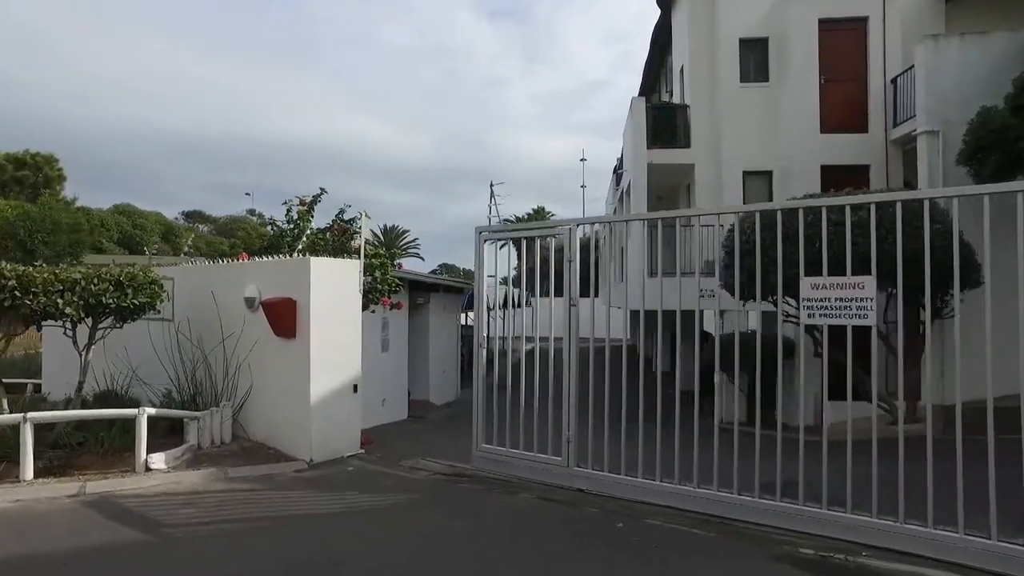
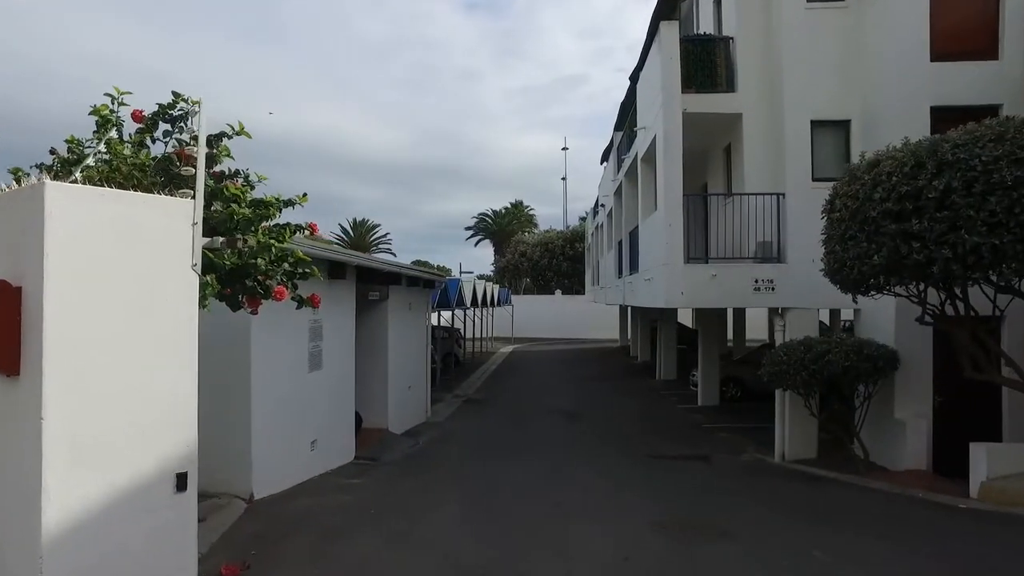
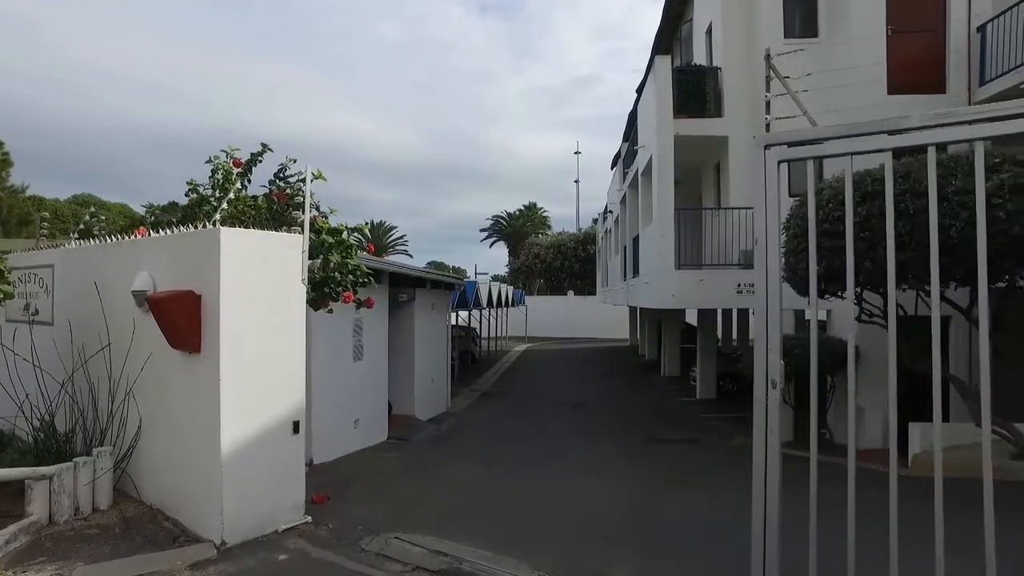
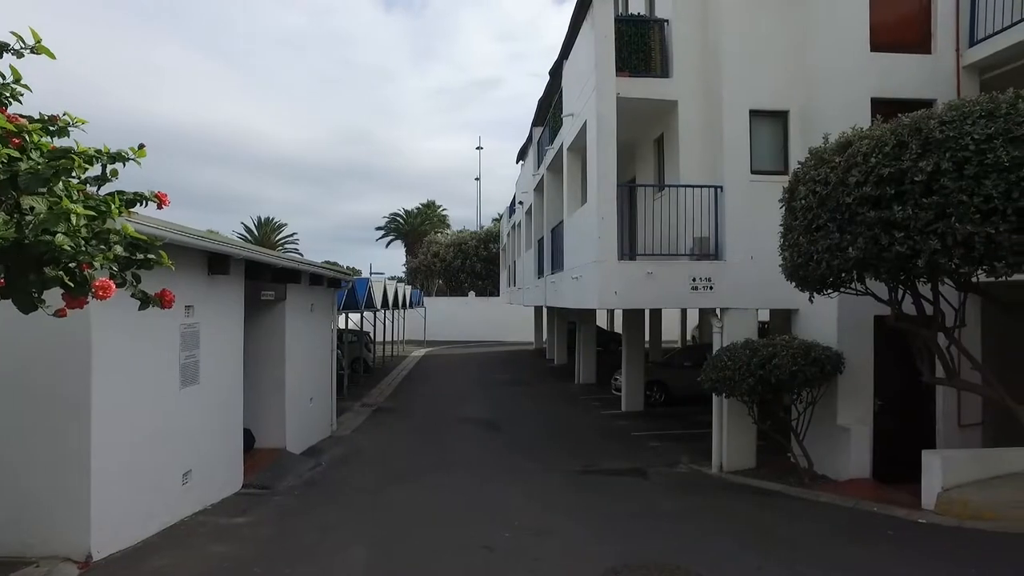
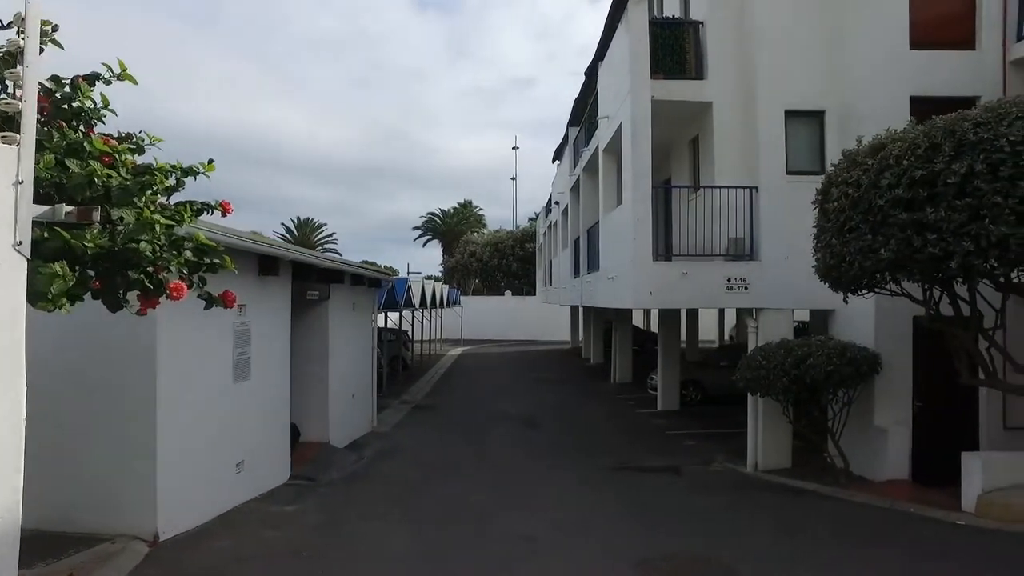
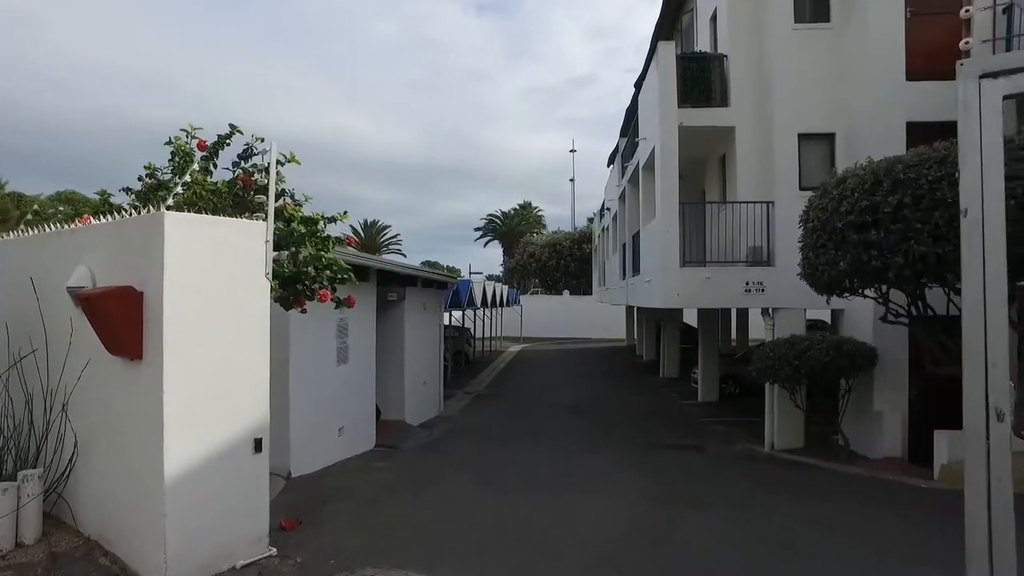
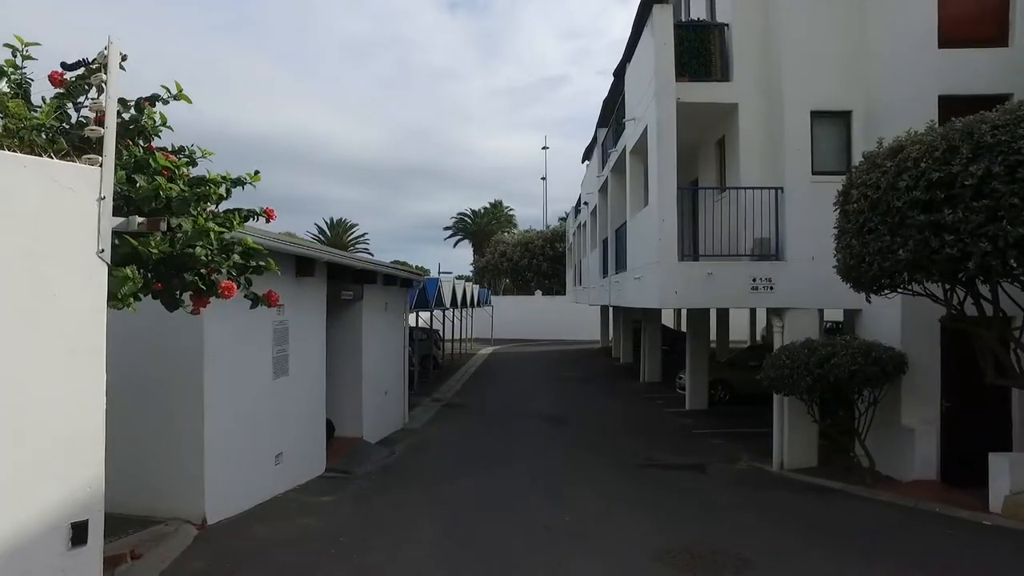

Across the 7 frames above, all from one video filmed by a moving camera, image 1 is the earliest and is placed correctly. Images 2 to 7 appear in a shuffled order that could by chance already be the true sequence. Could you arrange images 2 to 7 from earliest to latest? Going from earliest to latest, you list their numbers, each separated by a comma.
3, 6, 2, 7, 5, 4
